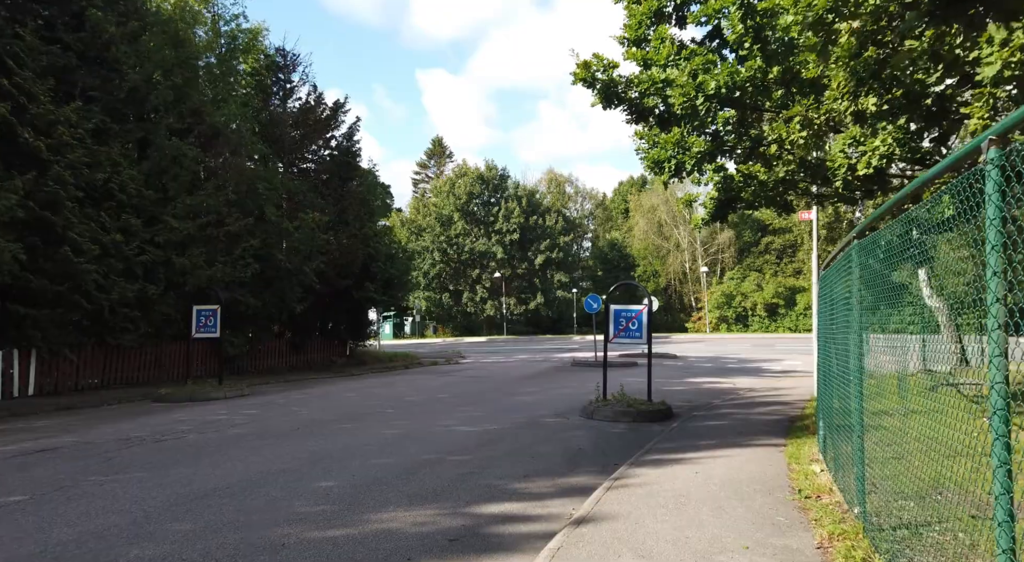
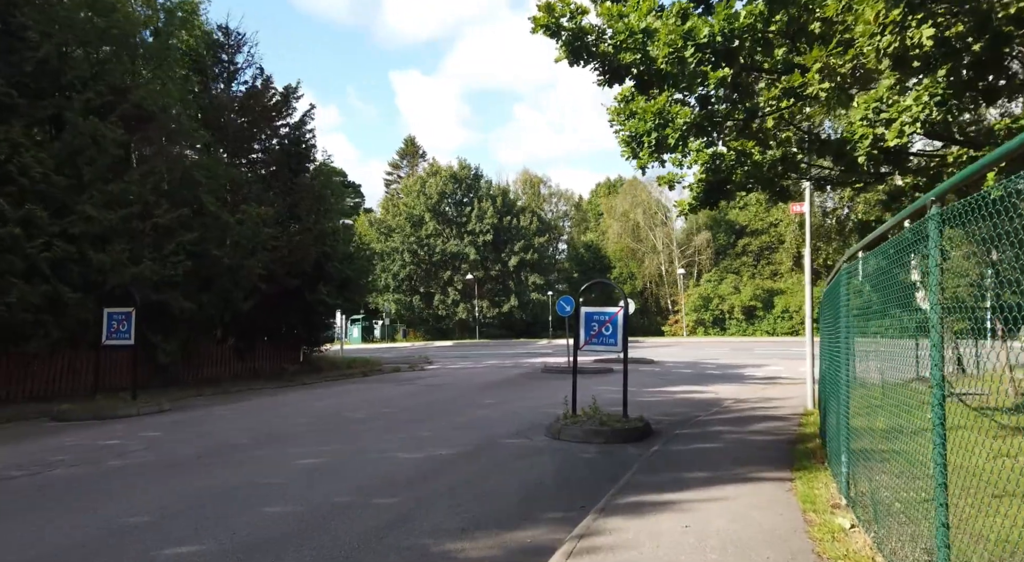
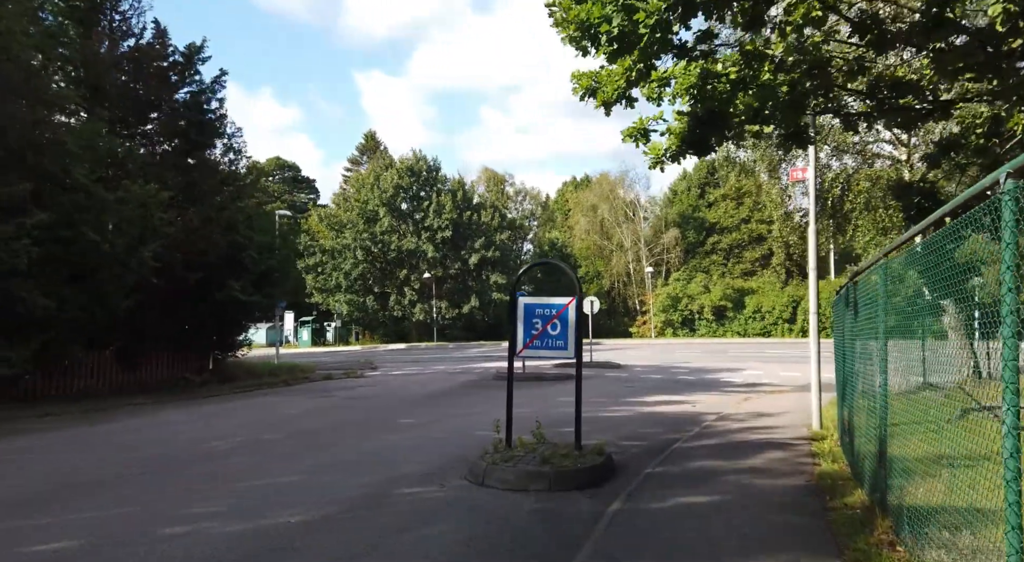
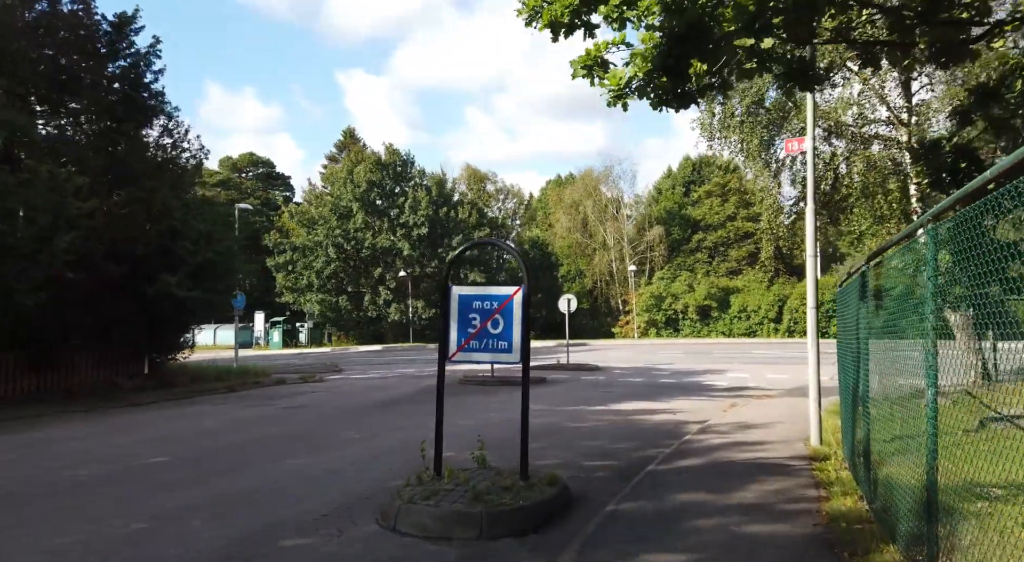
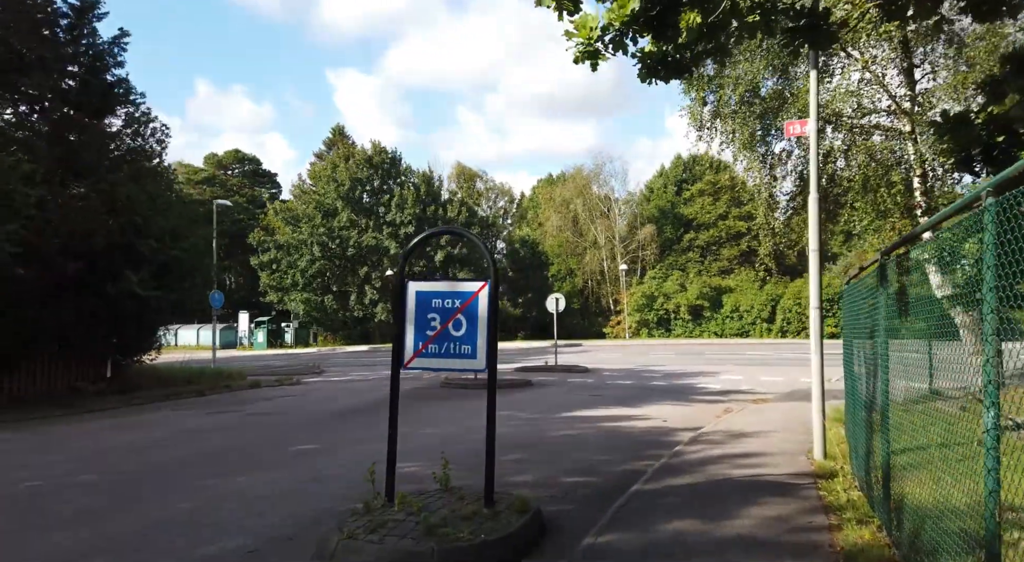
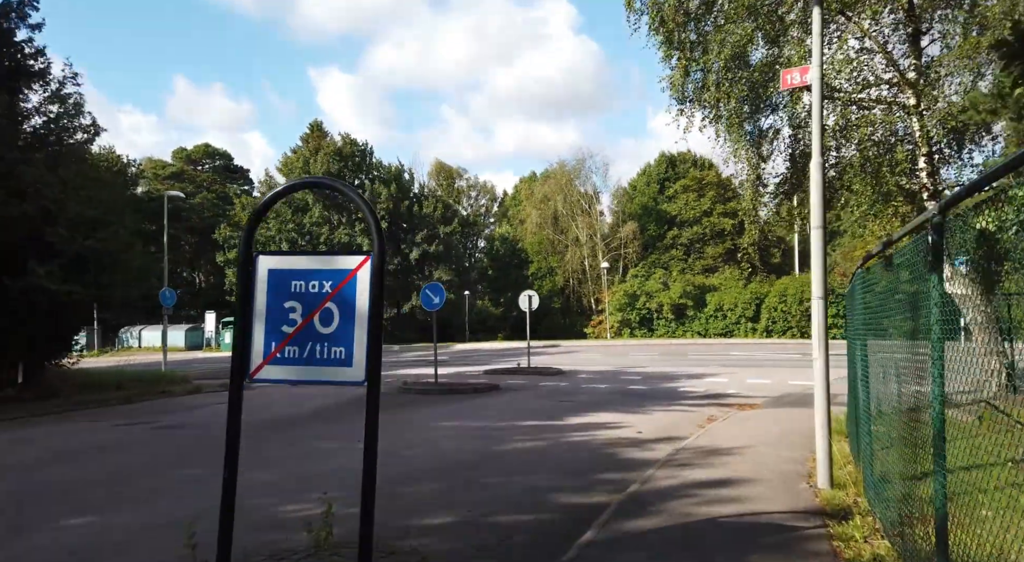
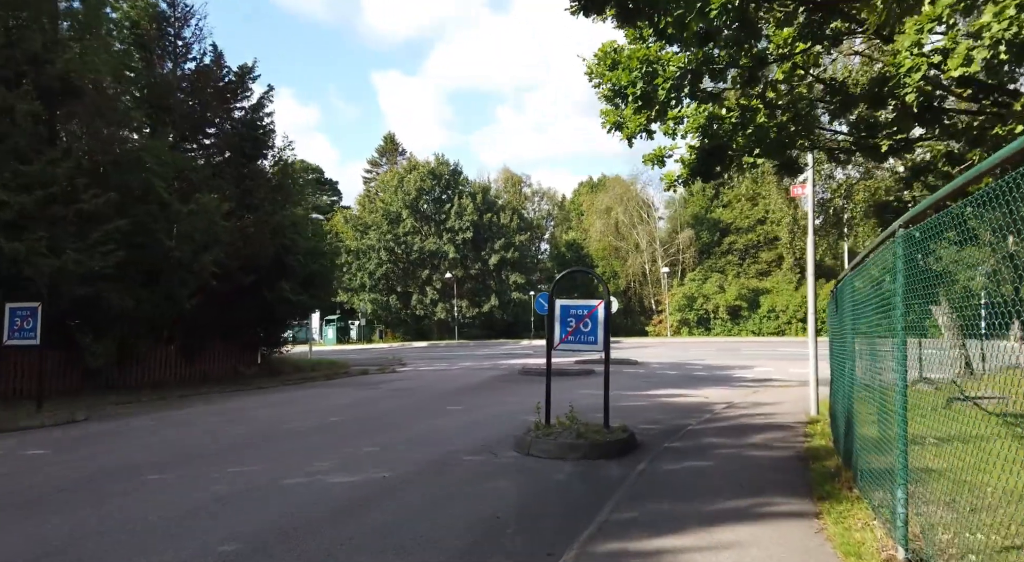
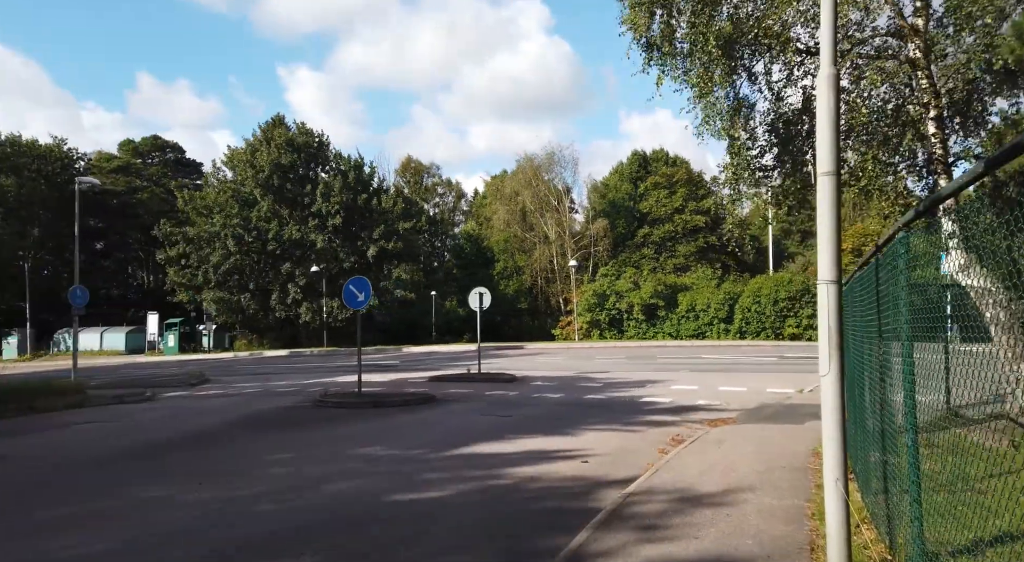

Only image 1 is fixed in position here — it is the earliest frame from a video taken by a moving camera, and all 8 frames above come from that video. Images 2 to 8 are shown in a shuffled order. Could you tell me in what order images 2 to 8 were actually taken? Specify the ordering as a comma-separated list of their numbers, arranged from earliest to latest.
2, 7, 3, 4, 5, 6, 8
